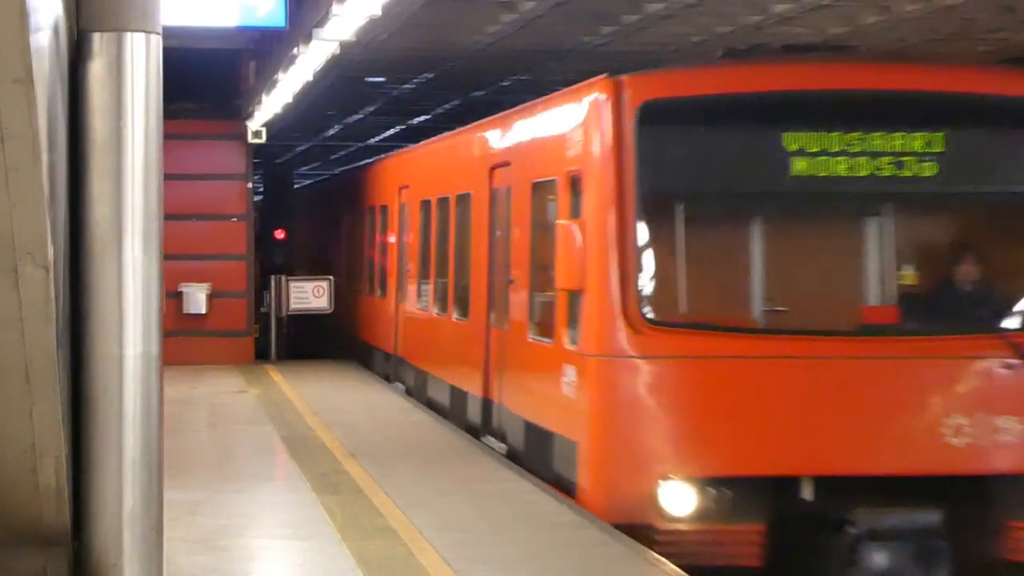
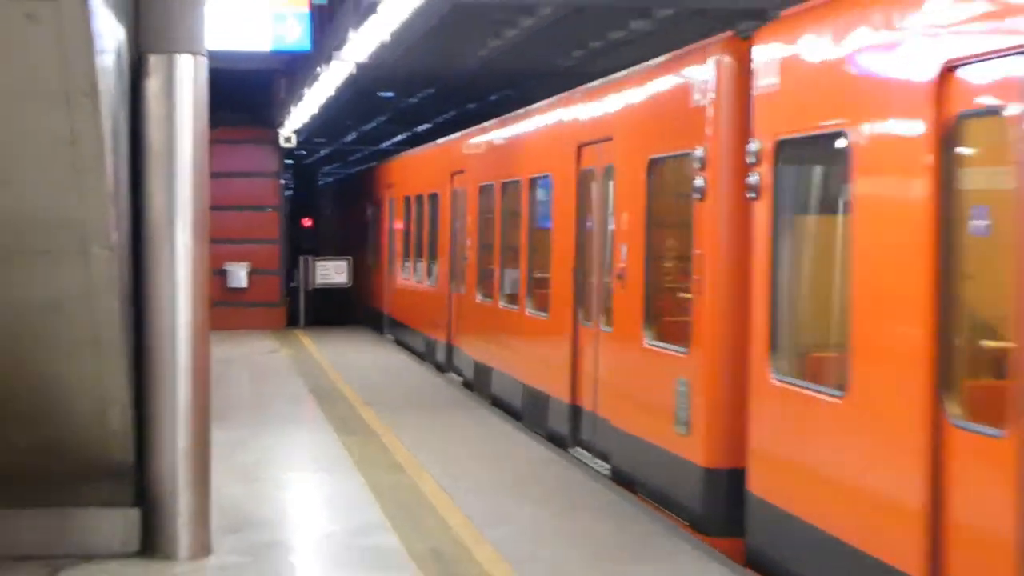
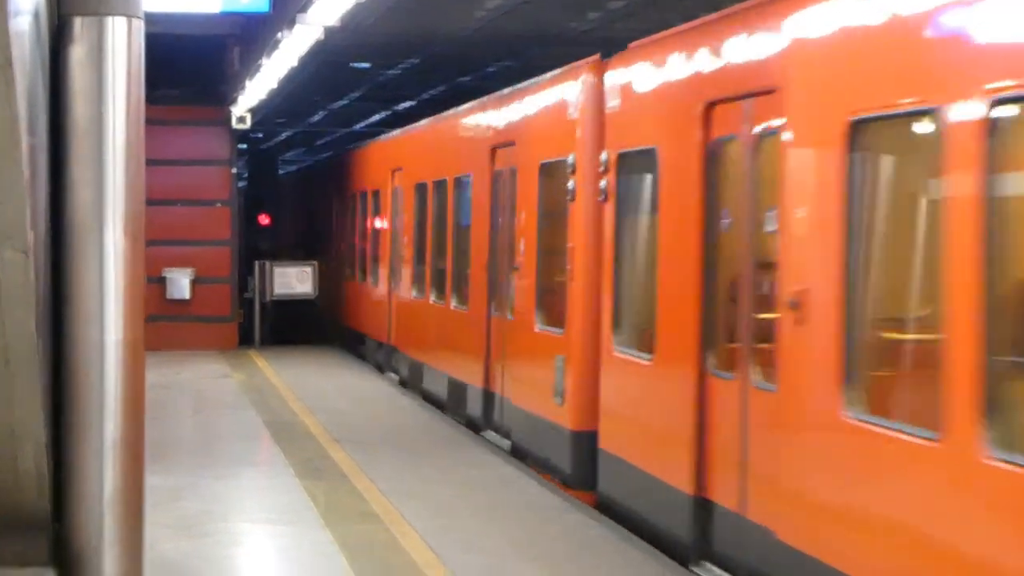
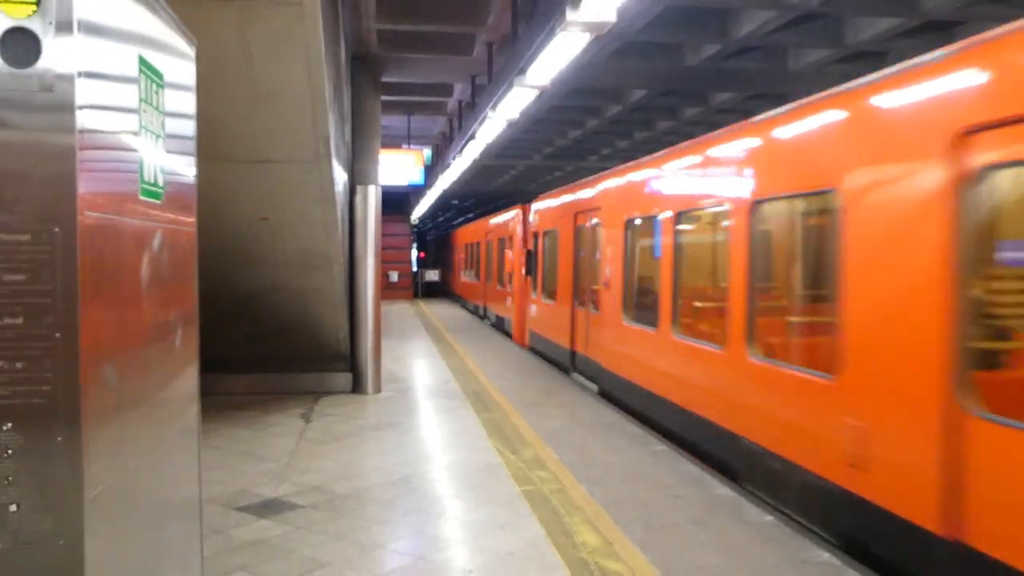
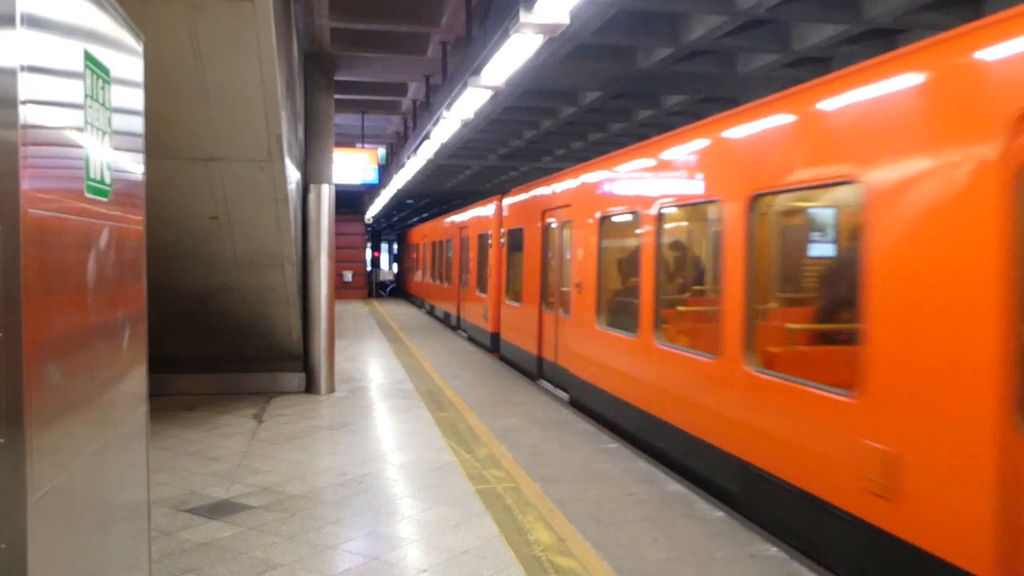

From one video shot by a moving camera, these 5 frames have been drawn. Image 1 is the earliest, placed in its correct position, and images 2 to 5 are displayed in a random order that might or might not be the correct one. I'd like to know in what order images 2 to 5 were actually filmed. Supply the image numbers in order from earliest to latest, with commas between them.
3, 2, 4, 5
